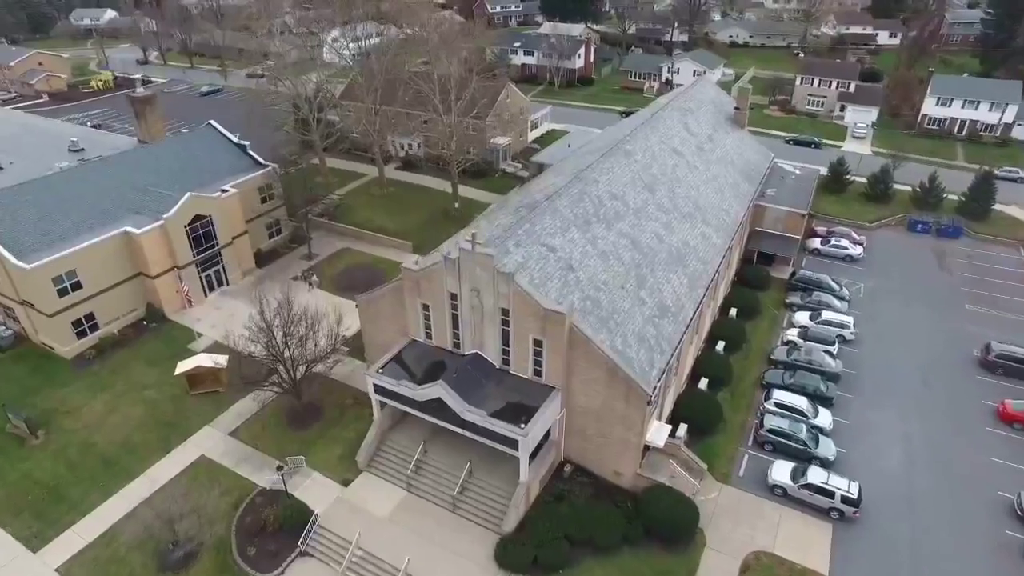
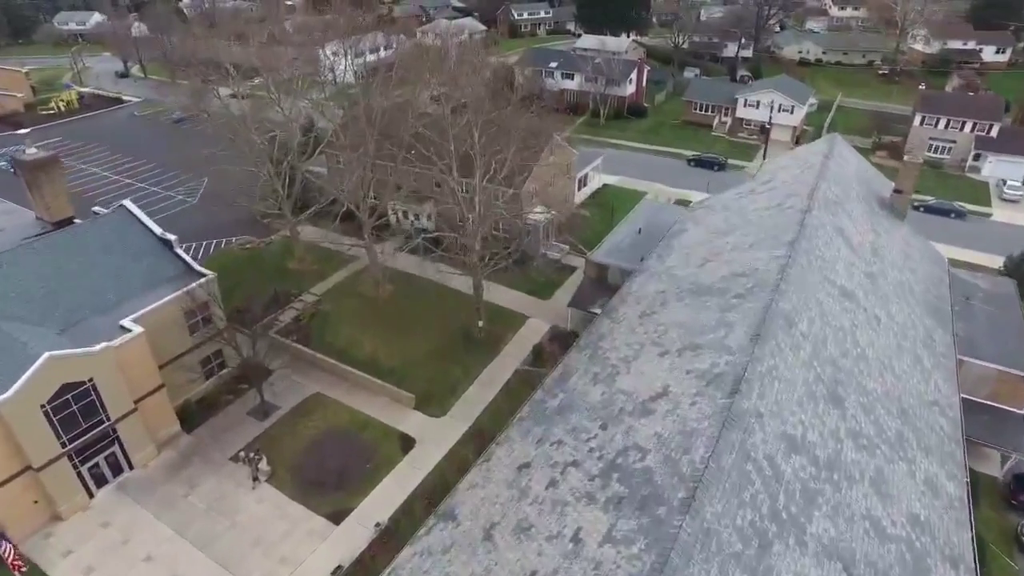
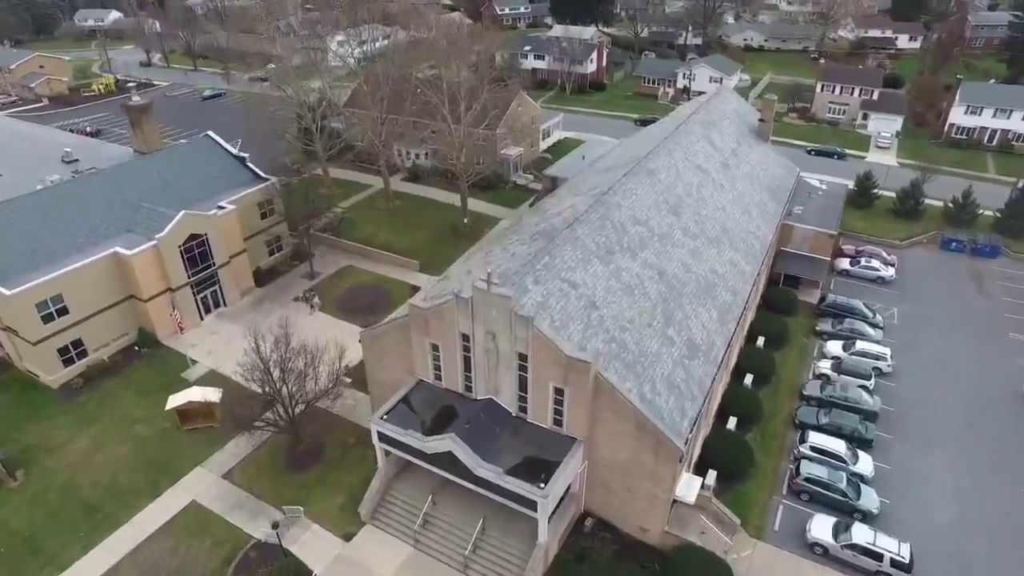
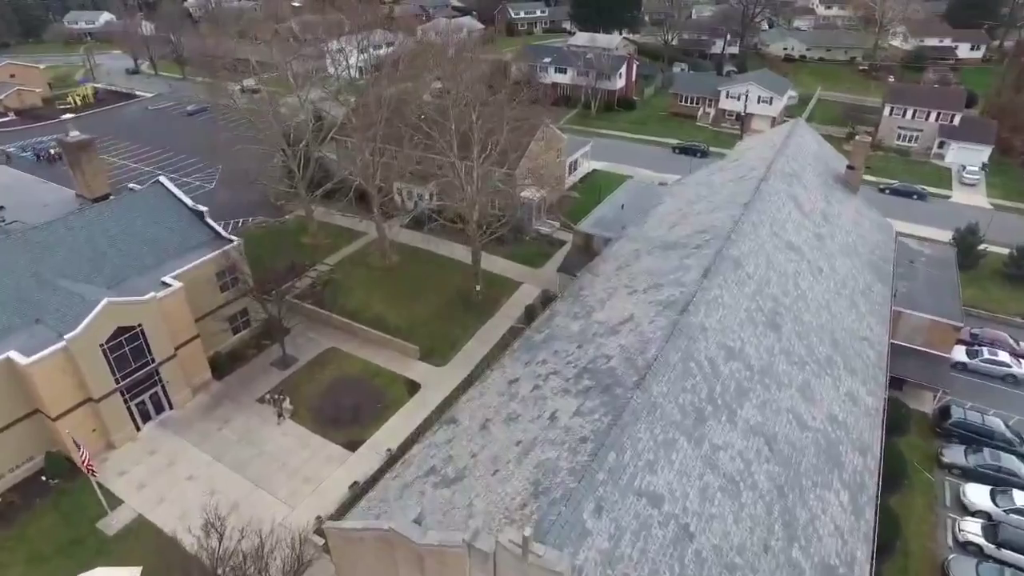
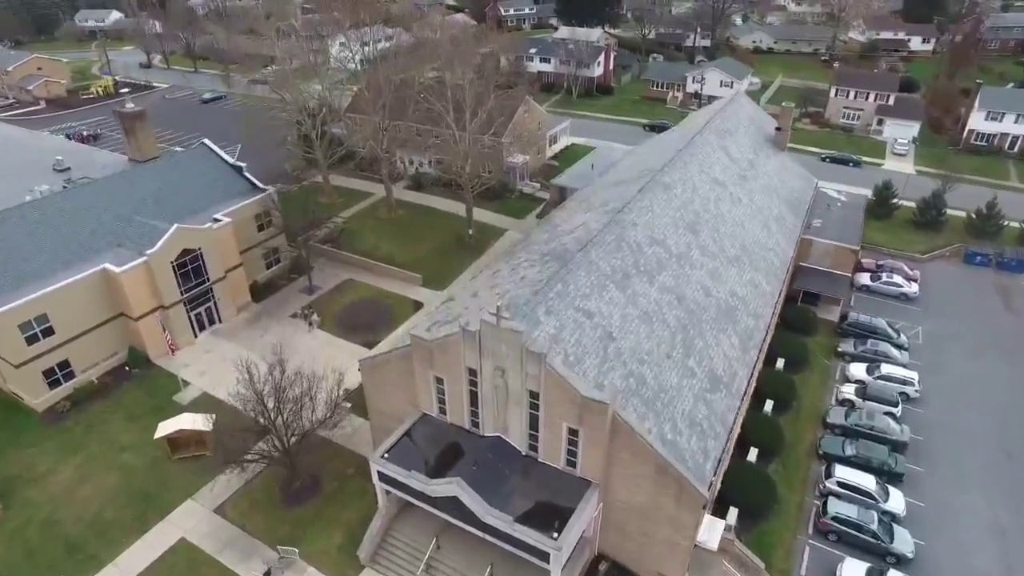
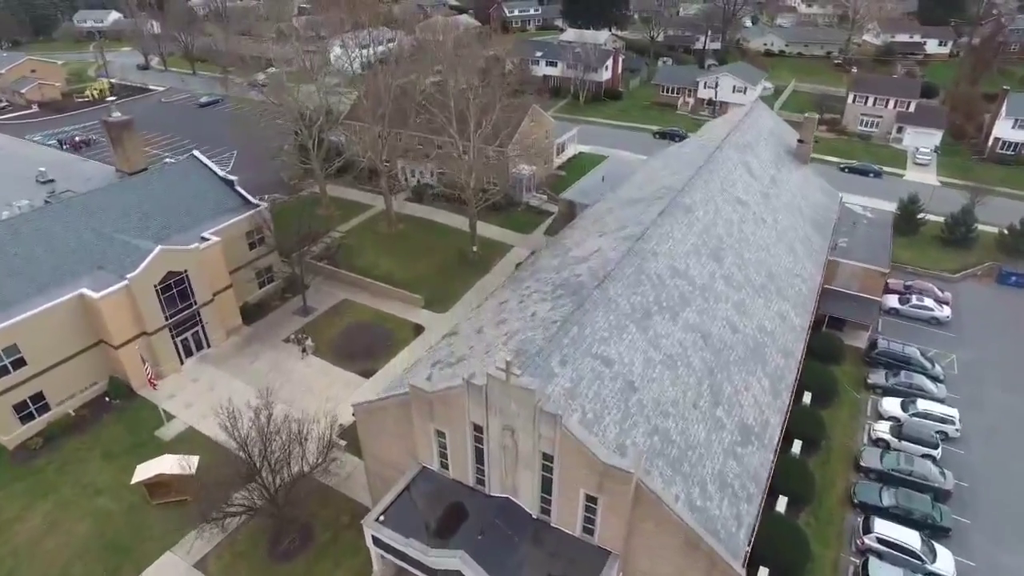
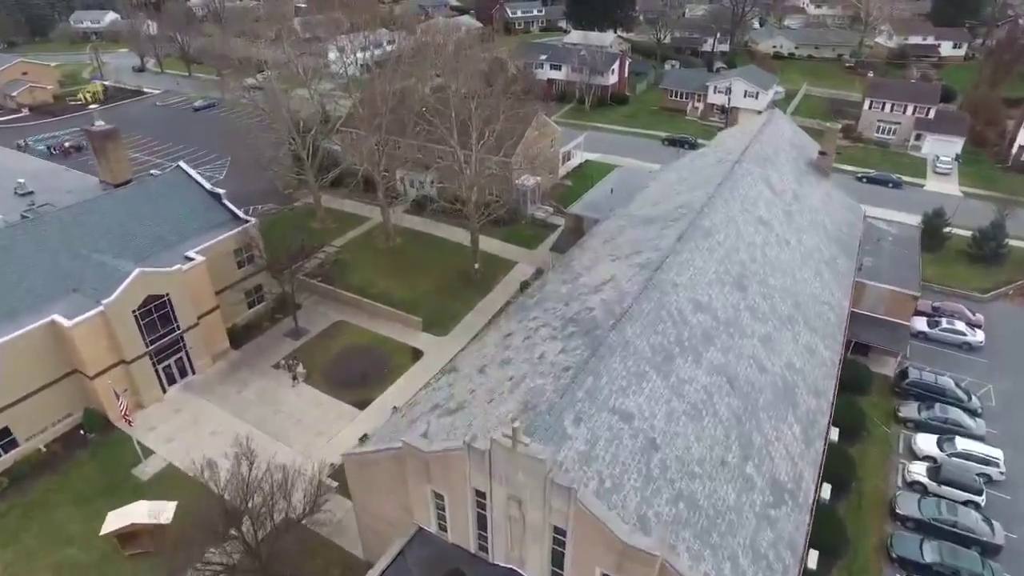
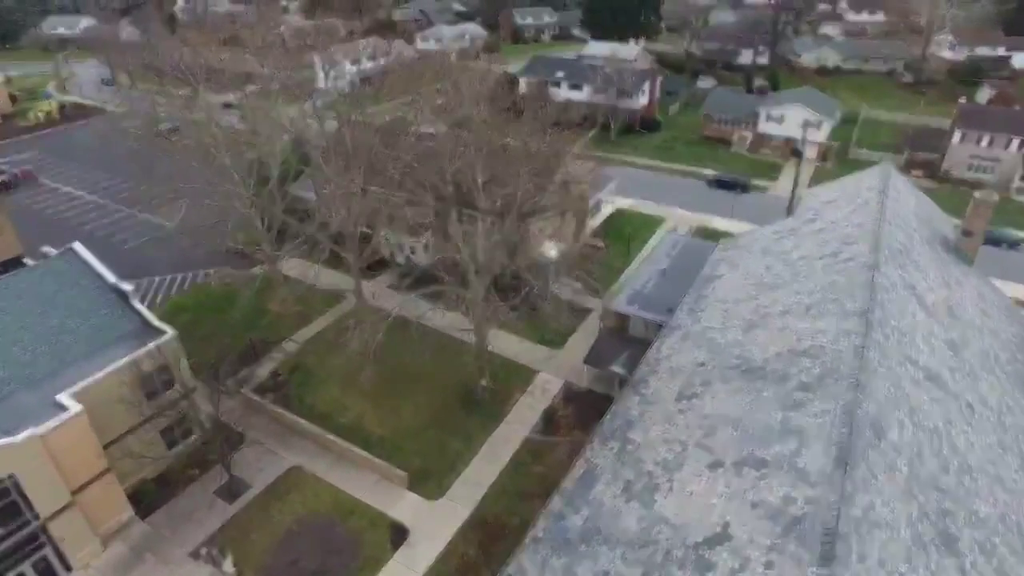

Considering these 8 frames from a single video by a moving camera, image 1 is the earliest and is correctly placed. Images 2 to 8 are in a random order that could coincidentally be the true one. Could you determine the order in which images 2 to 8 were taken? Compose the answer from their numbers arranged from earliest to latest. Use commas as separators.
3, 5, 6, 7, 4, 2, 8
